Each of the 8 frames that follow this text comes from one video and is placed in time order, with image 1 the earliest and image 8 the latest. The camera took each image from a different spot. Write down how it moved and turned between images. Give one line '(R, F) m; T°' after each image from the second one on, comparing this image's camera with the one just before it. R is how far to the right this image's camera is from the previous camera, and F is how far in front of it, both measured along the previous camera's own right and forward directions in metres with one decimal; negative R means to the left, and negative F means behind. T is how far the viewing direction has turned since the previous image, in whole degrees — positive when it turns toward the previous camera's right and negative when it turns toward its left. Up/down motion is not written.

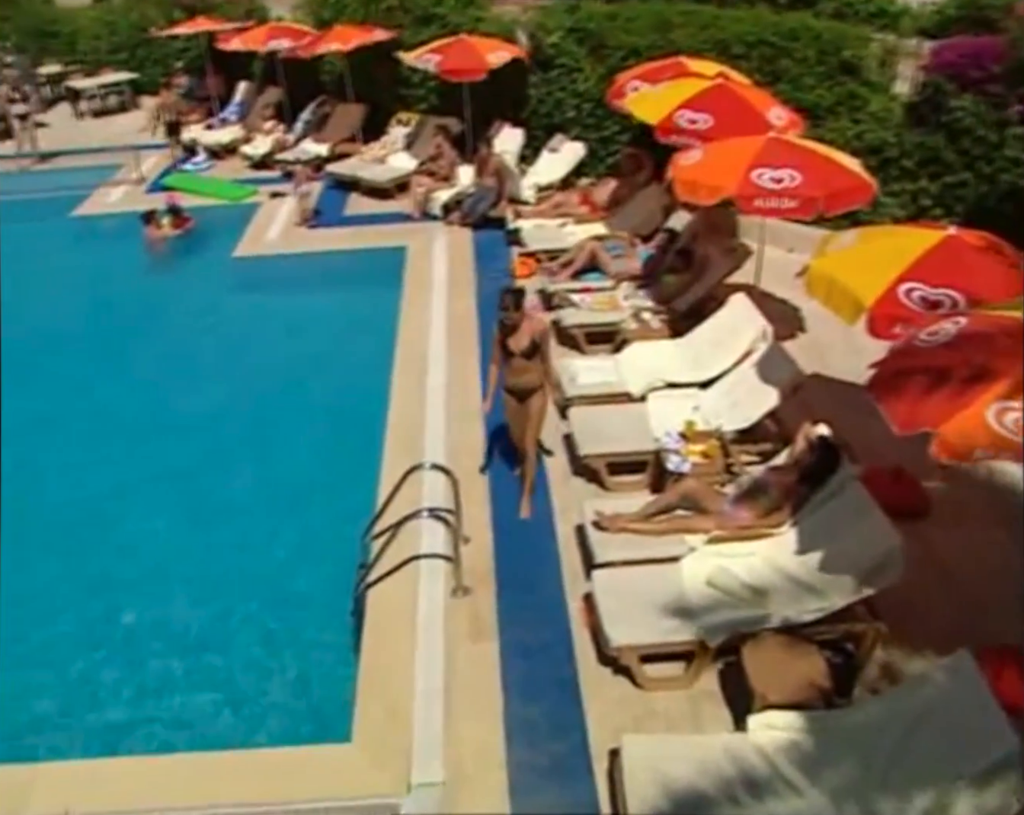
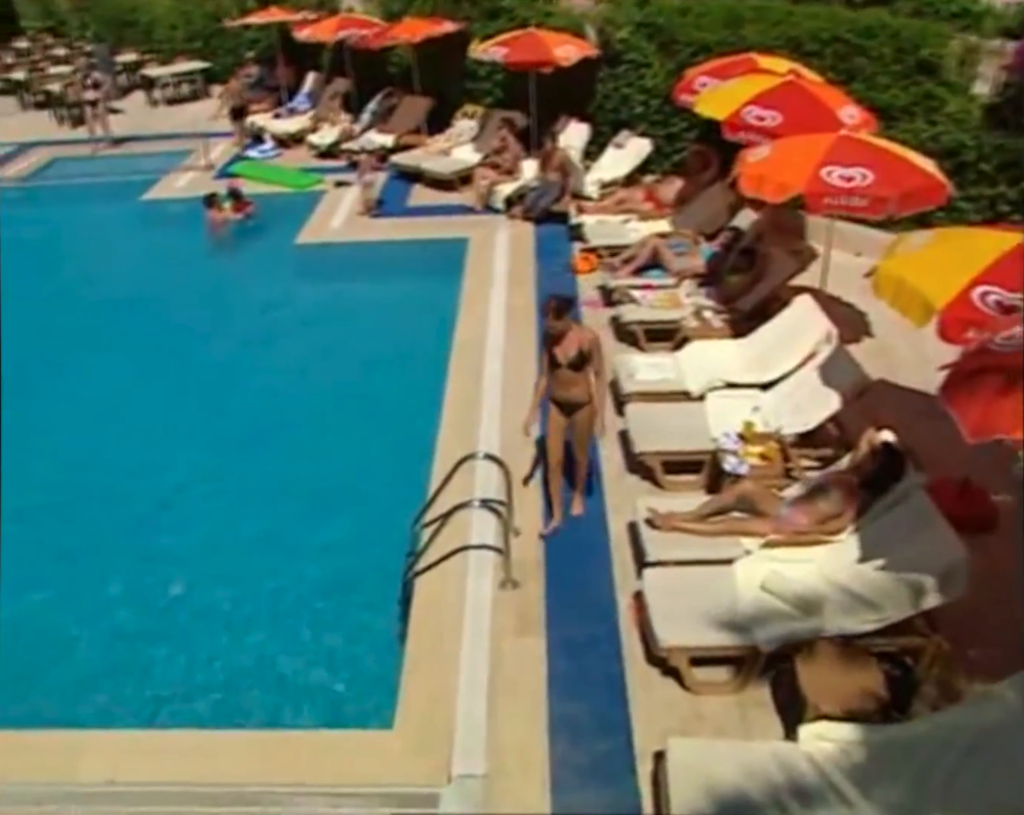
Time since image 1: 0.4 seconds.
(0.0, 0.0) m; -4°
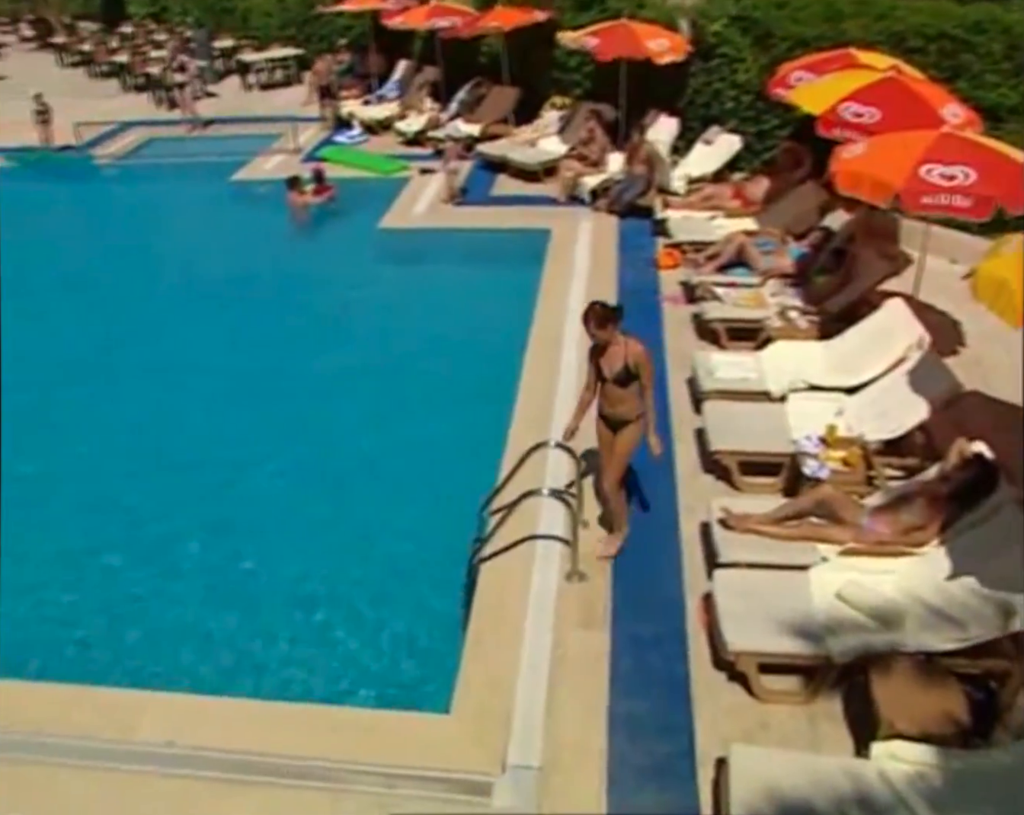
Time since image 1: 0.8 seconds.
(0.0, +0.1) m; -5°
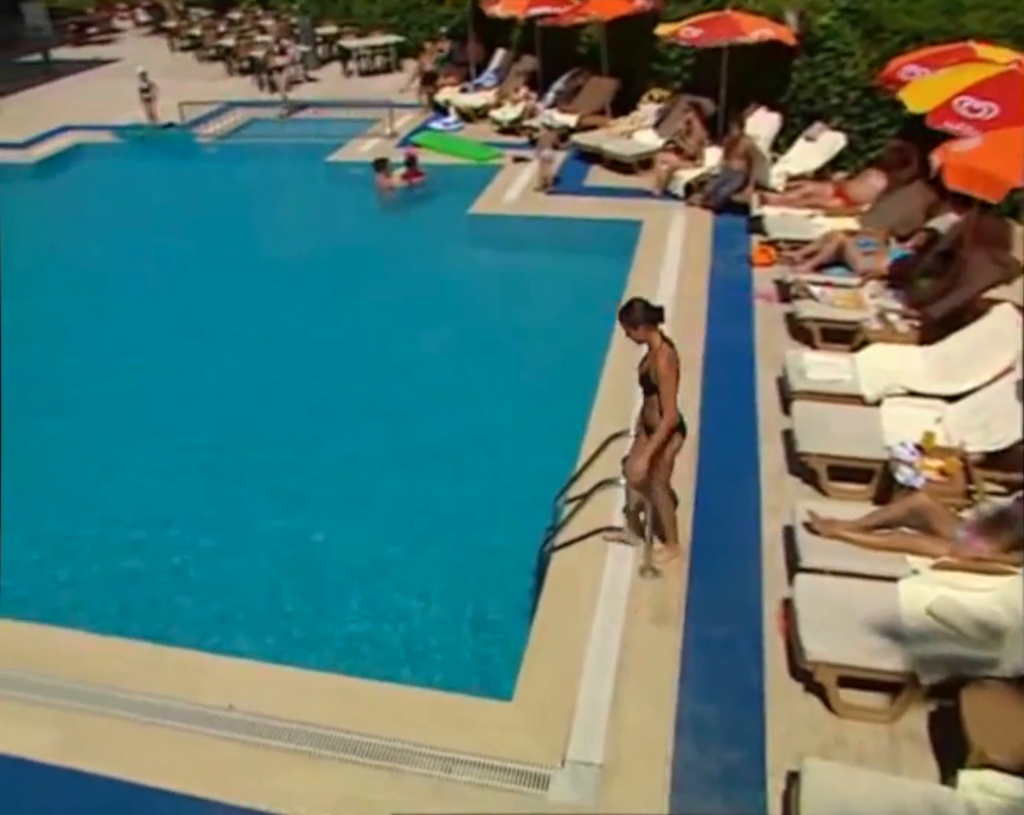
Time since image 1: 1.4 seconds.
(0.0, +0.1) m; -5°
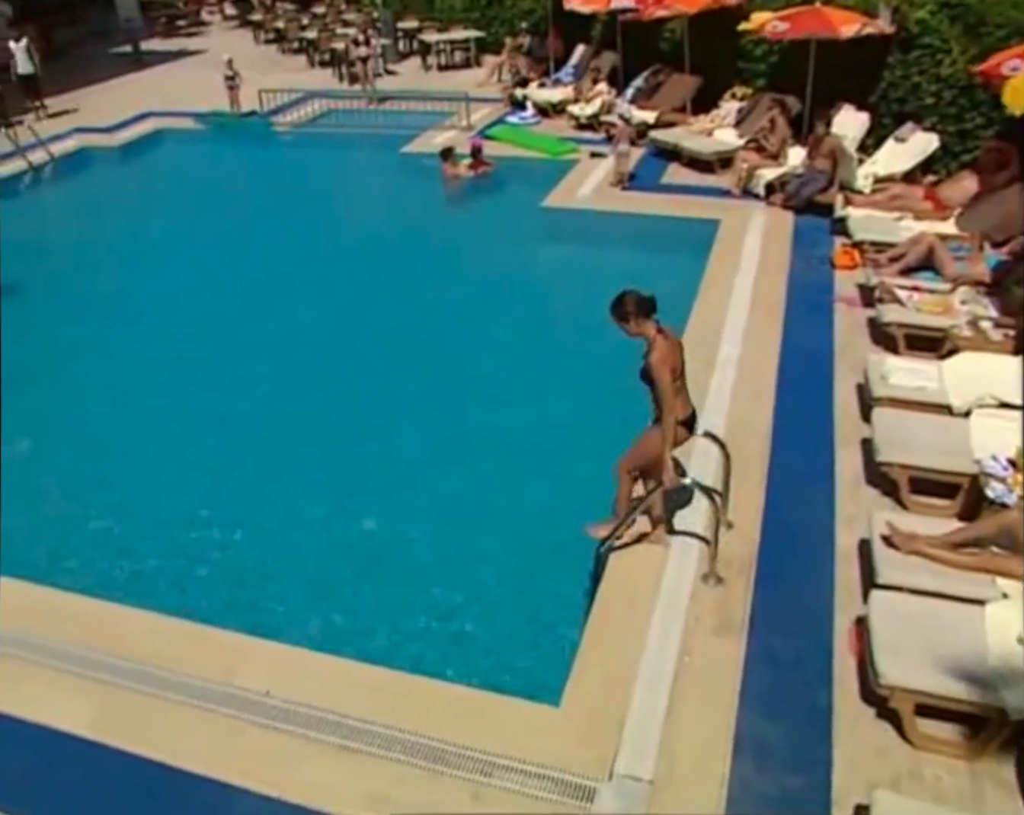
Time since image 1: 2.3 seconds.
(0.0, +0.2) m; -5°
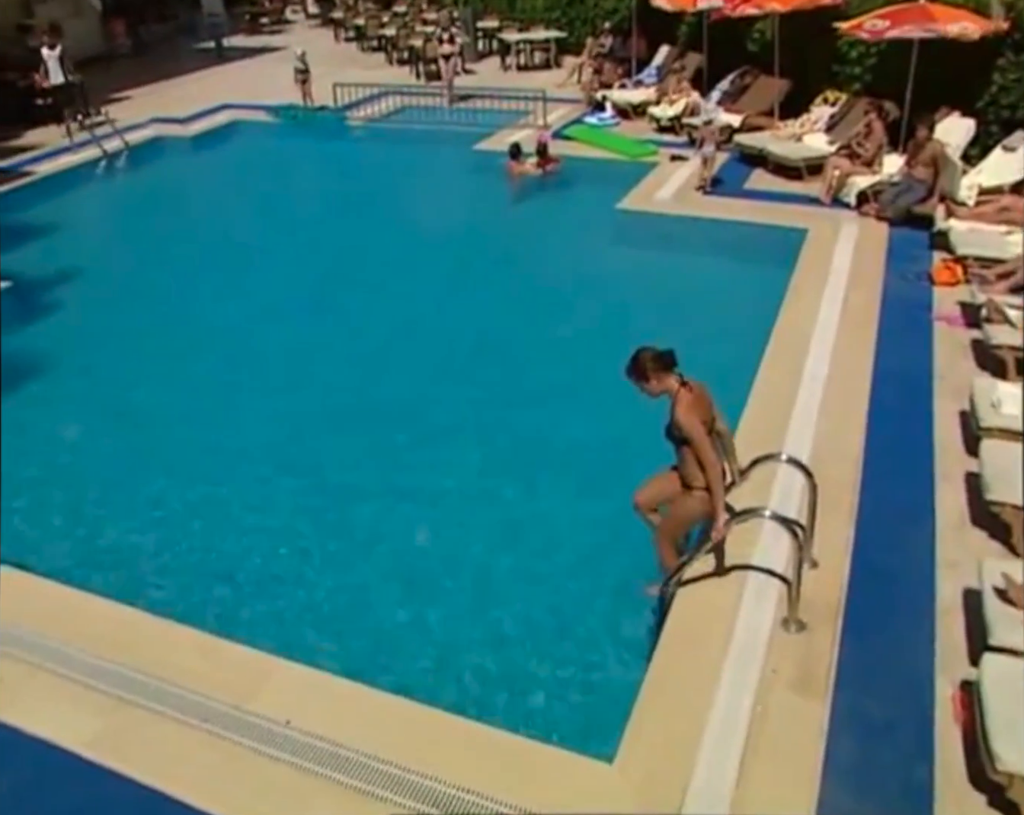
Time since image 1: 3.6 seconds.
(0.0, +0.5) m; -5°
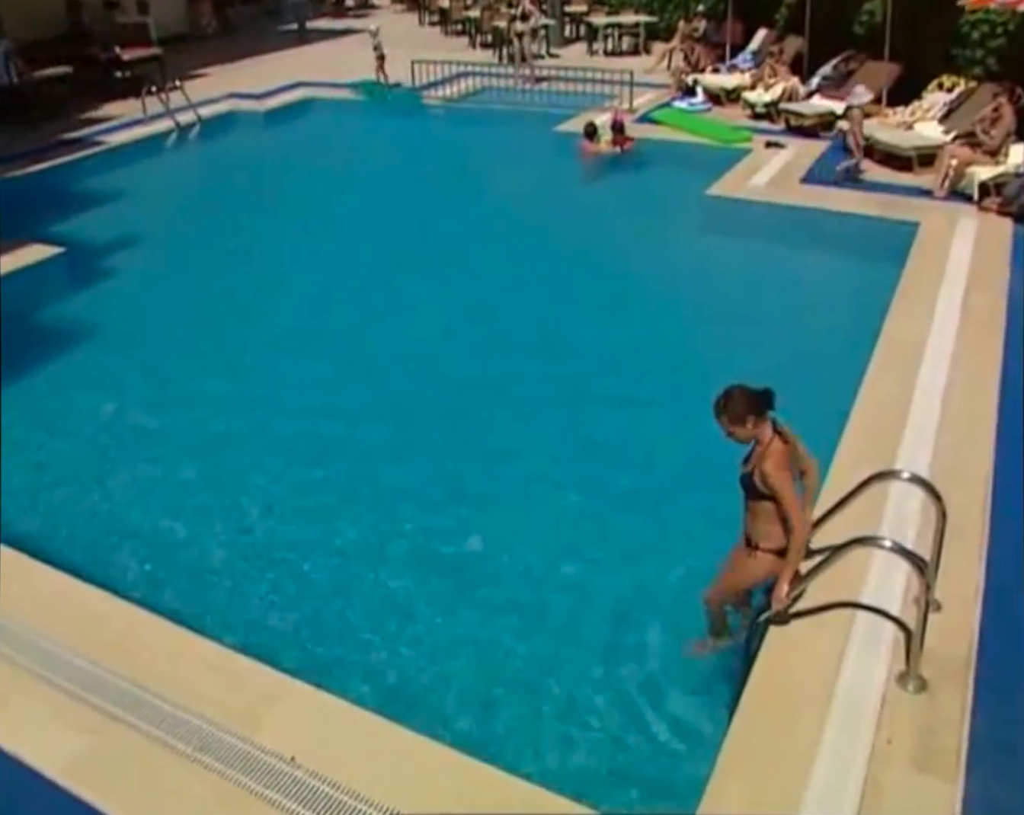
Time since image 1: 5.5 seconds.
(0.0, +0.6) m; -5°
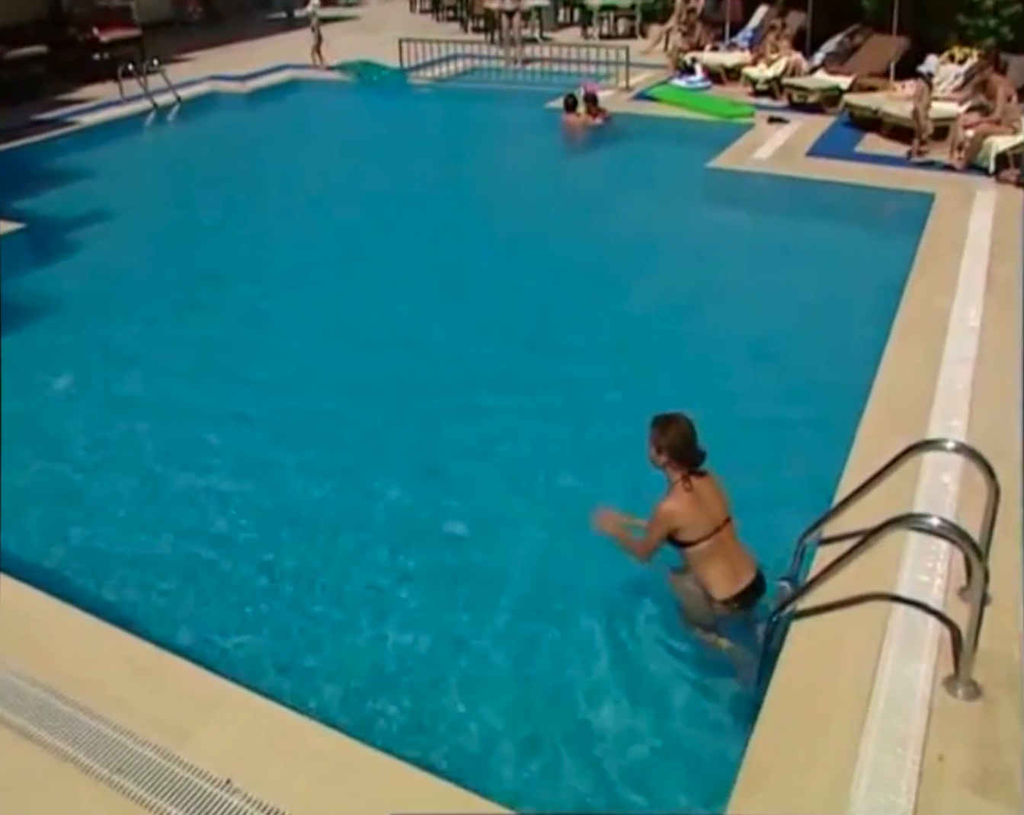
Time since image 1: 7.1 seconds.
(+0.1, +0.5) m; 0°
